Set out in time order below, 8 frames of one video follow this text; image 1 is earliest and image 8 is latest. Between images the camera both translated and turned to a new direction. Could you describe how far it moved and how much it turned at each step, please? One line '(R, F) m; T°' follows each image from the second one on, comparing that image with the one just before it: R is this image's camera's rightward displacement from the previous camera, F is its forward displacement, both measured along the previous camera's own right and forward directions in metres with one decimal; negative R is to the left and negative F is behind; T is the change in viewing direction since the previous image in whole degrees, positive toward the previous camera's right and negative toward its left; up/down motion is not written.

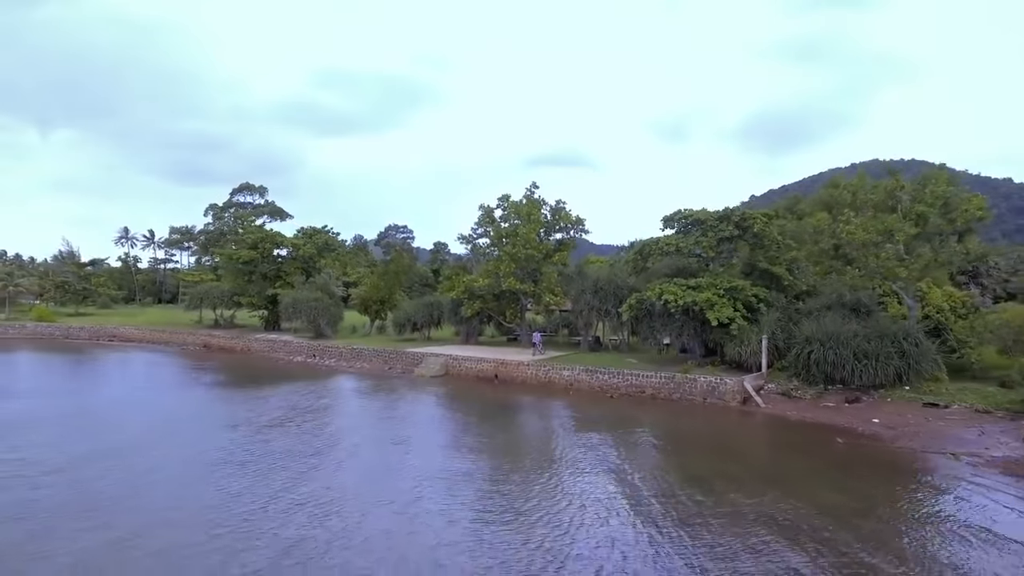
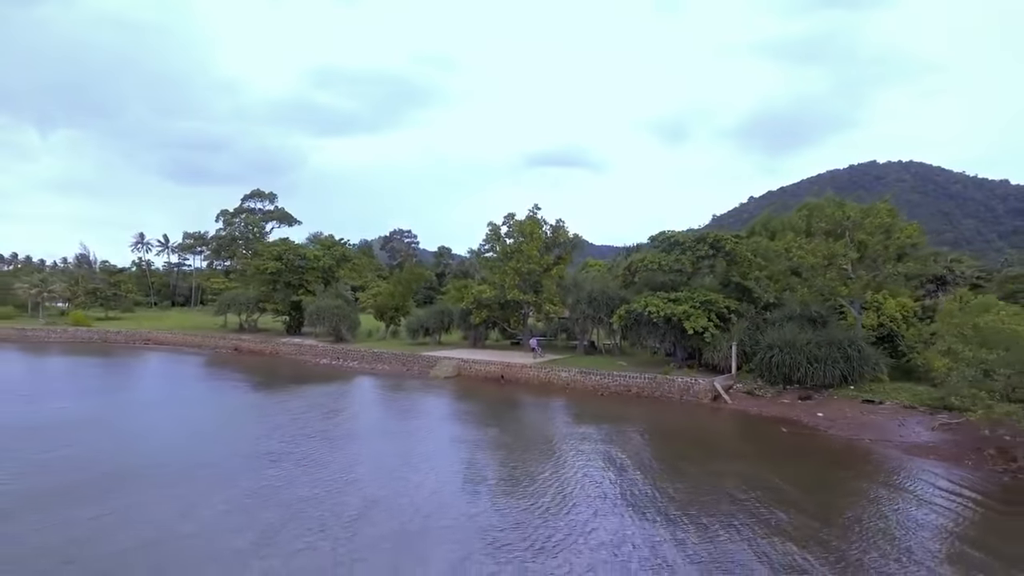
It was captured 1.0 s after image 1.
(-0.2, -3.1) m; 0°
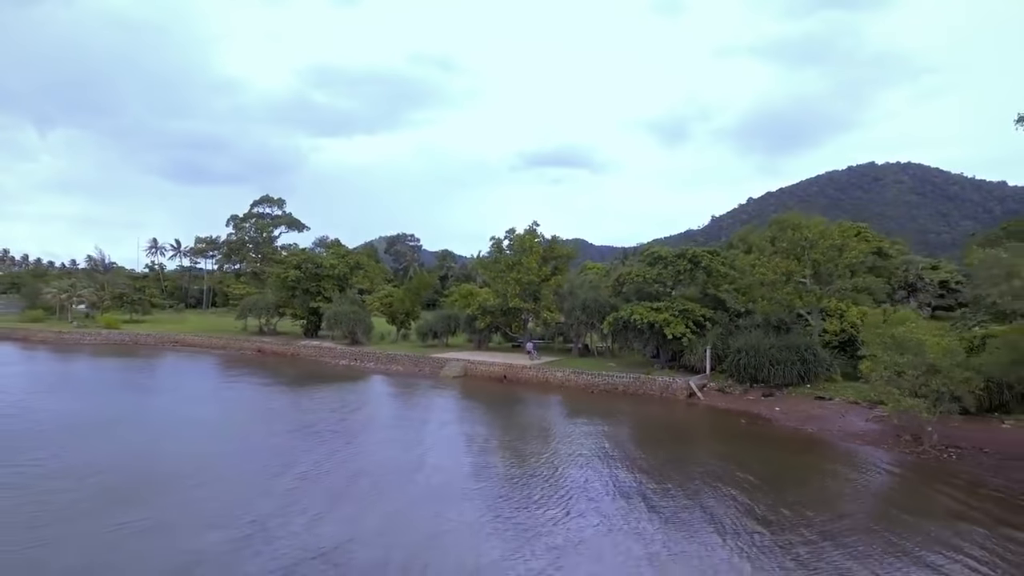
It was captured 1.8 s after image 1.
(-0.1, -3.1) m; 0°
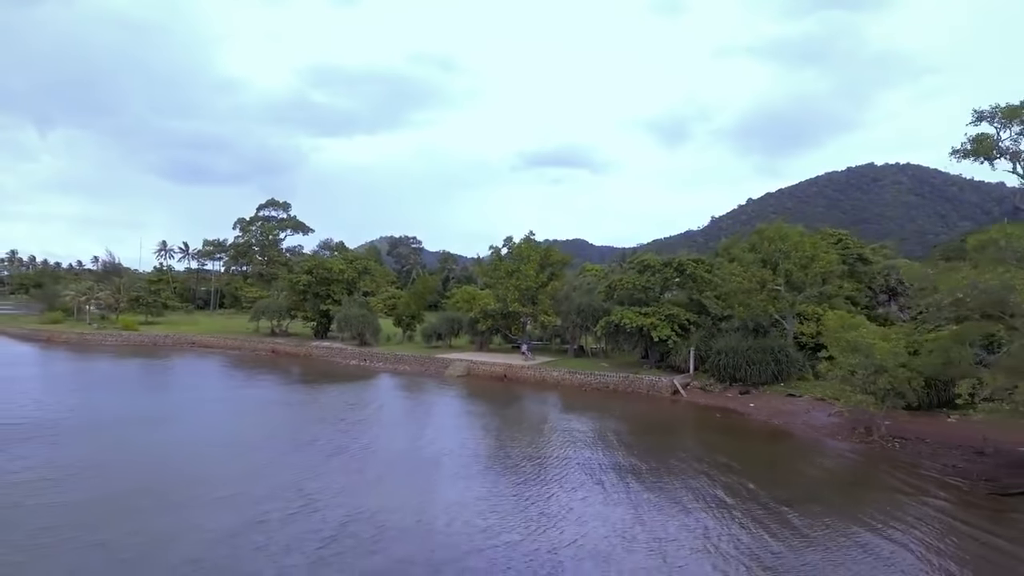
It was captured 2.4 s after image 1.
(0.0, -2.3) m; 0°
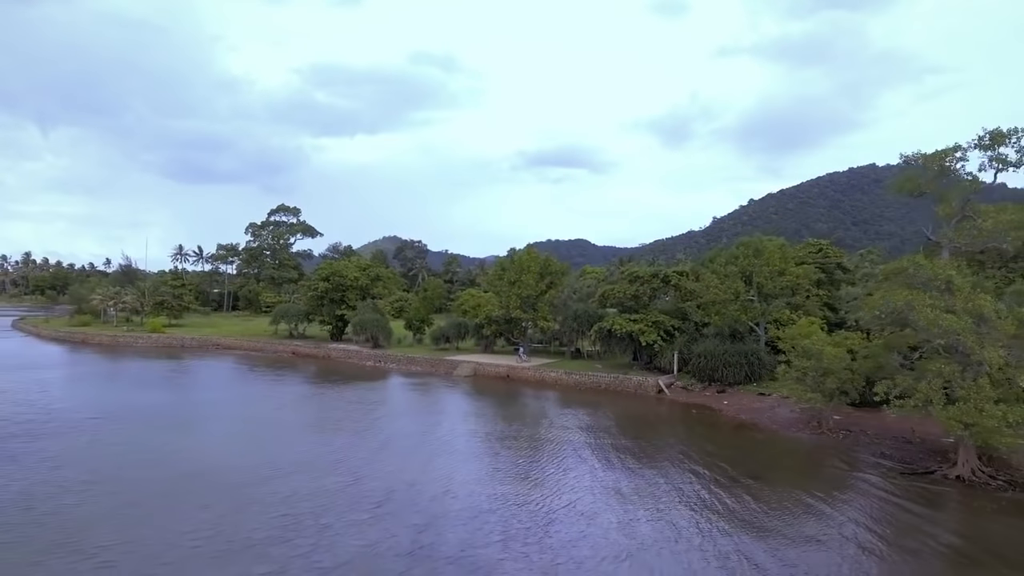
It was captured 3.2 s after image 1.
(0.0, -3.3) m; 0°
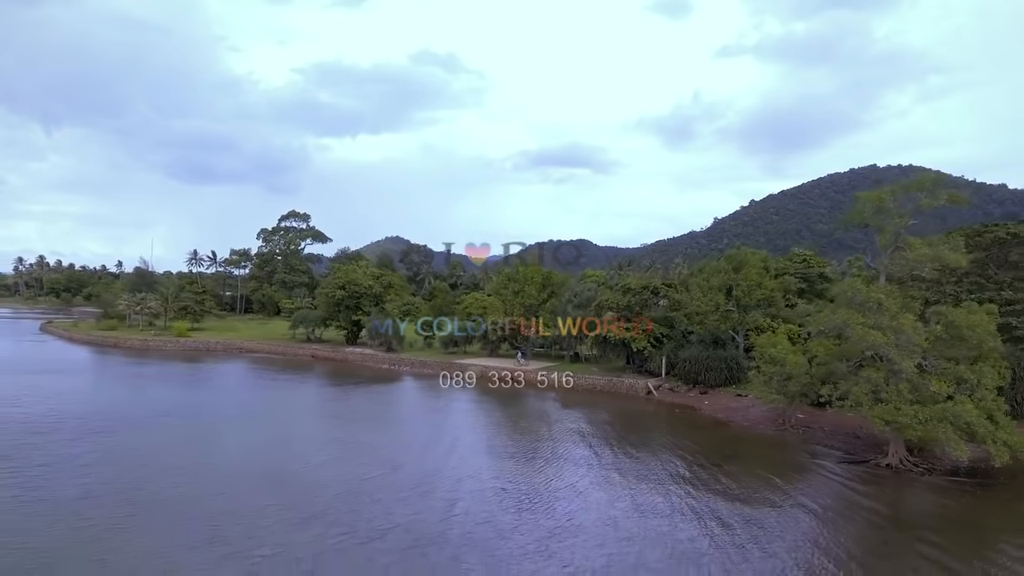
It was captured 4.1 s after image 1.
(-0.1, -3.4) m; 0°
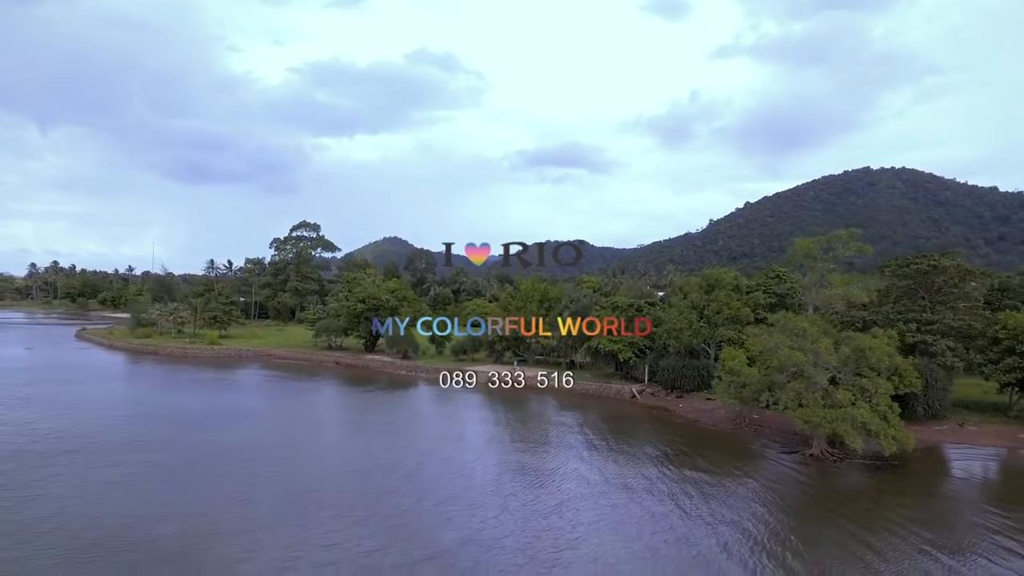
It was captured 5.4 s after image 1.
(-0.5, -5.7) m; 0°
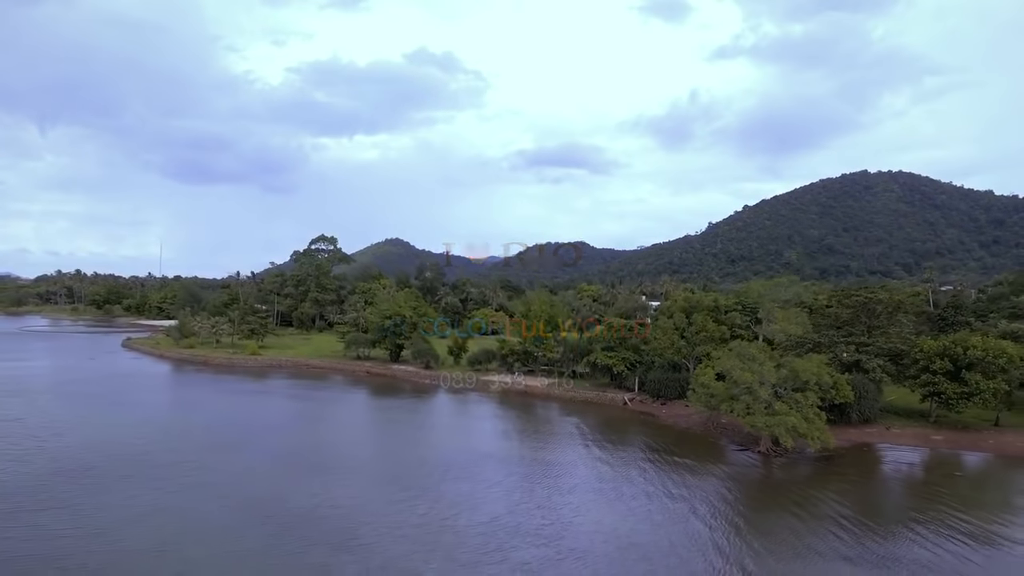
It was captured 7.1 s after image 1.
(-0.9, -7.5) m; 0°
